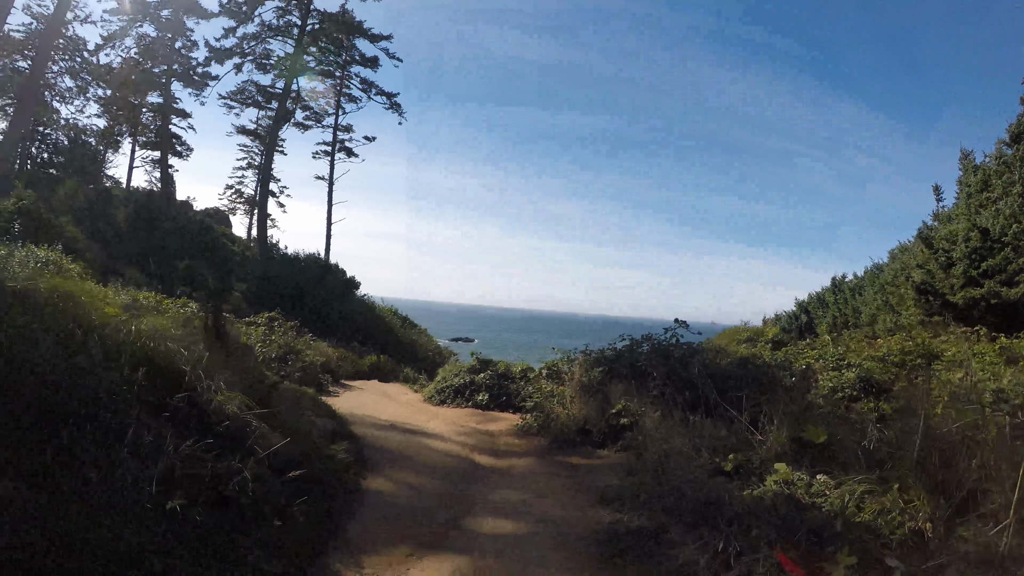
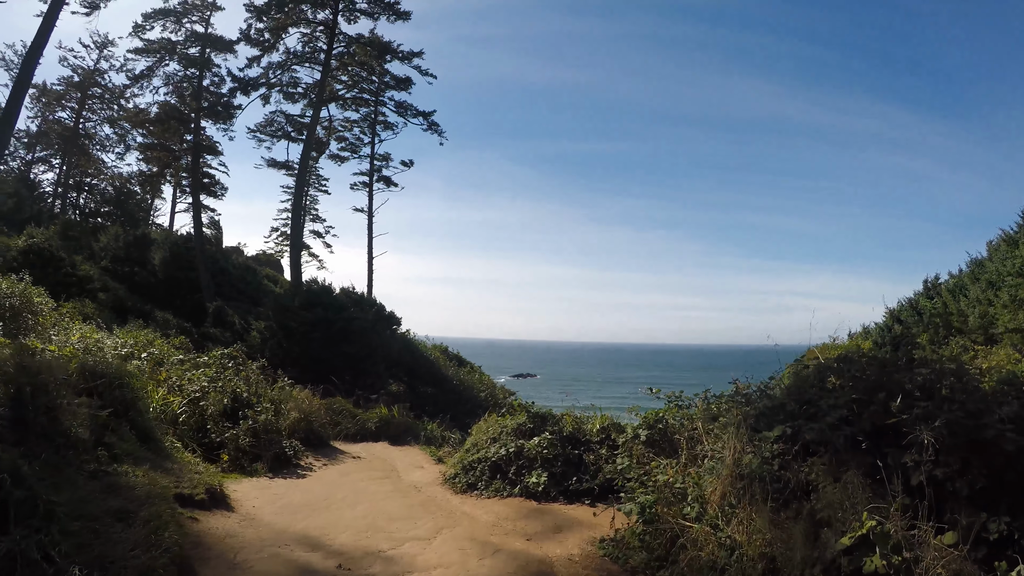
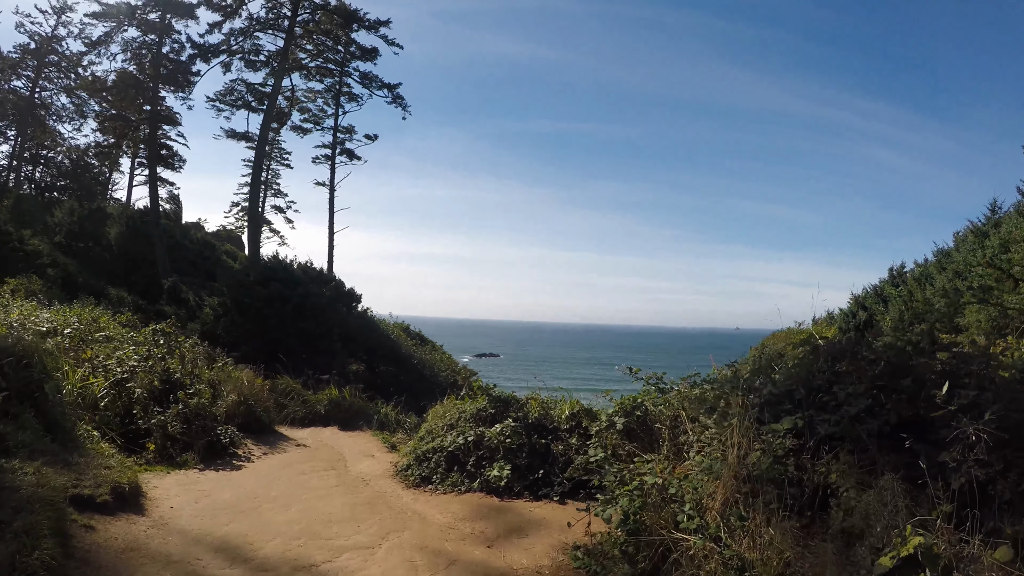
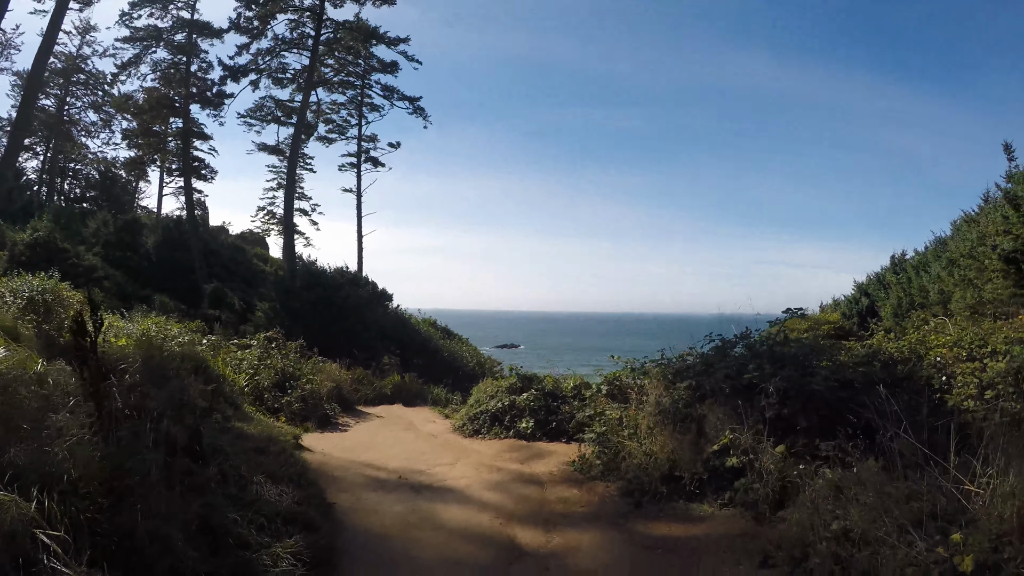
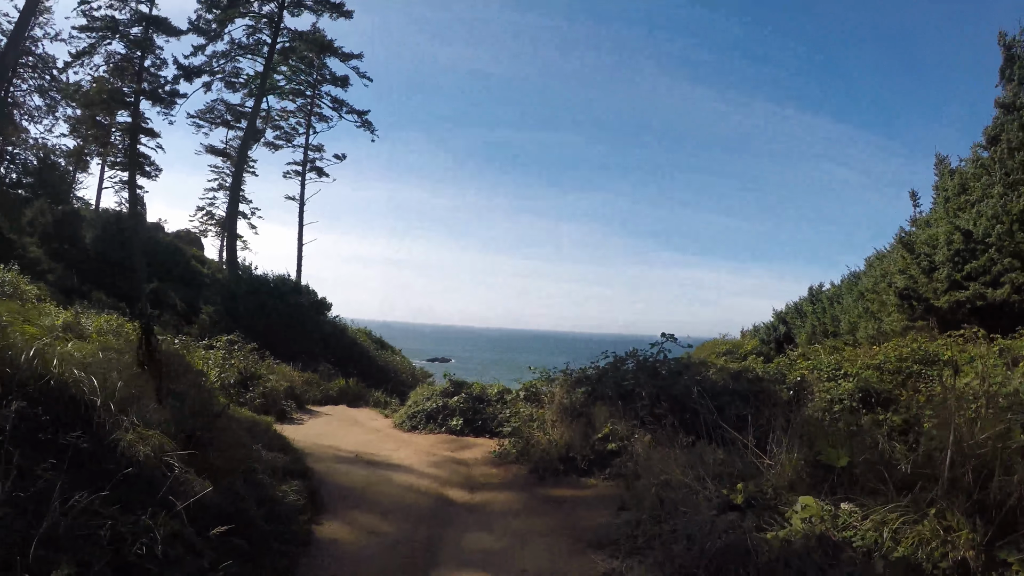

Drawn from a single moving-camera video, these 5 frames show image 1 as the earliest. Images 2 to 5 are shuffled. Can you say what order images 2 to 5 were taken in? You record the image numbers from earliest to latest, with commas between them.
5, 4, 2, 3
